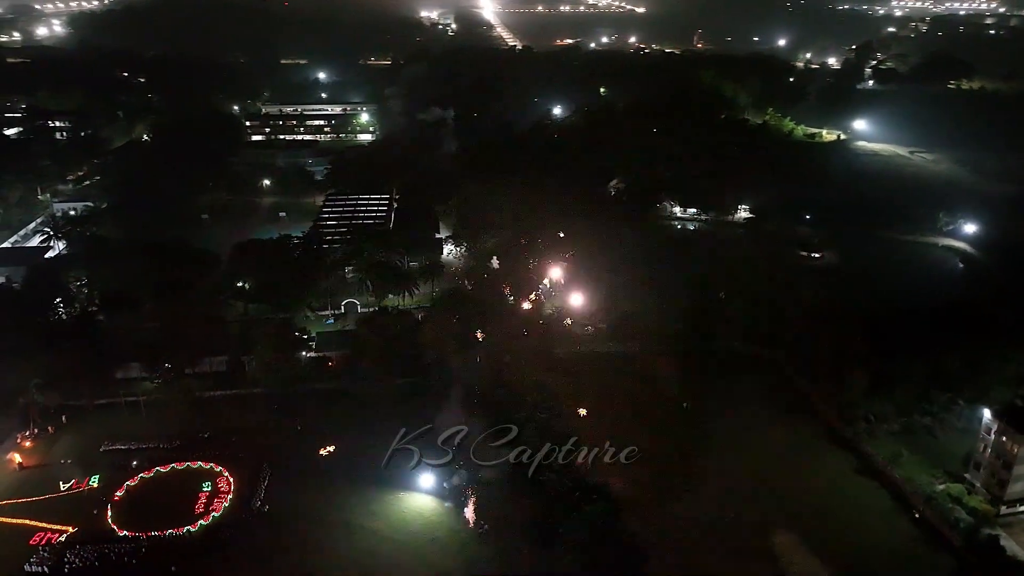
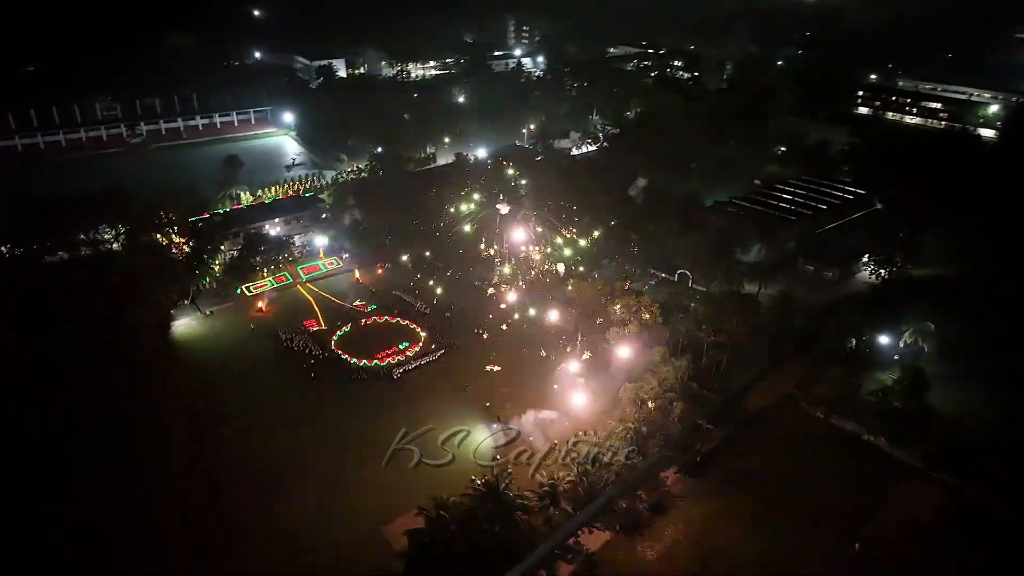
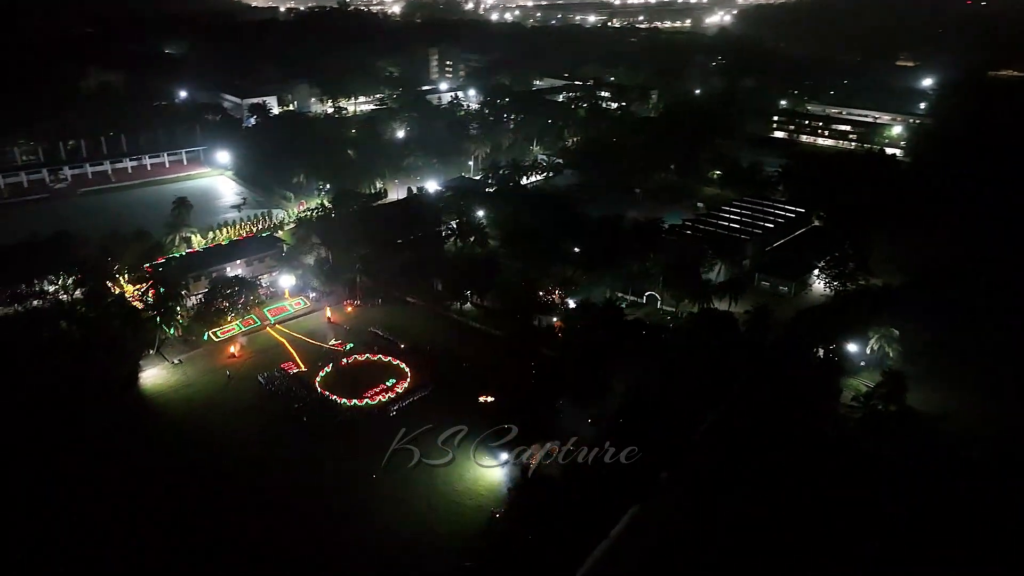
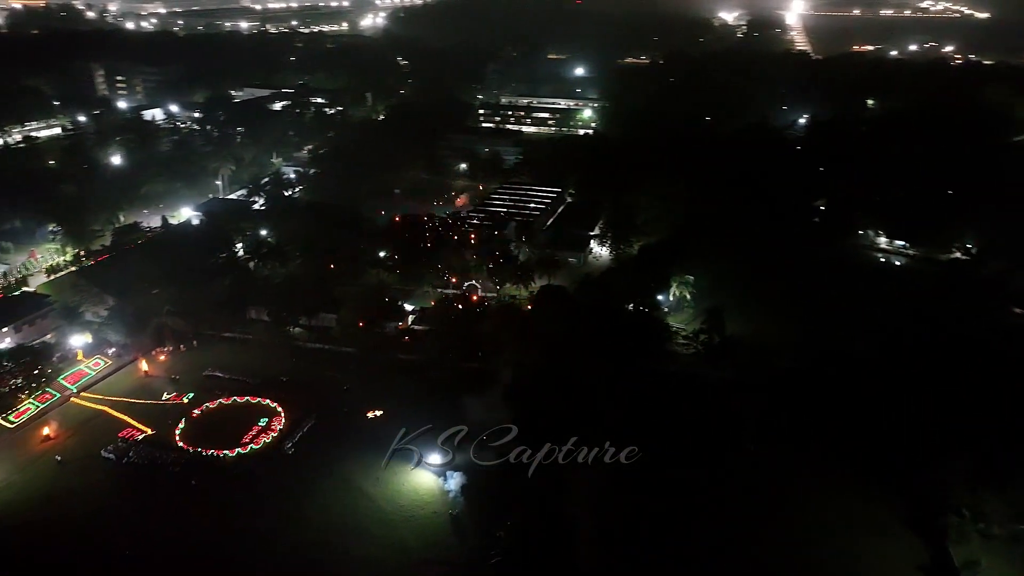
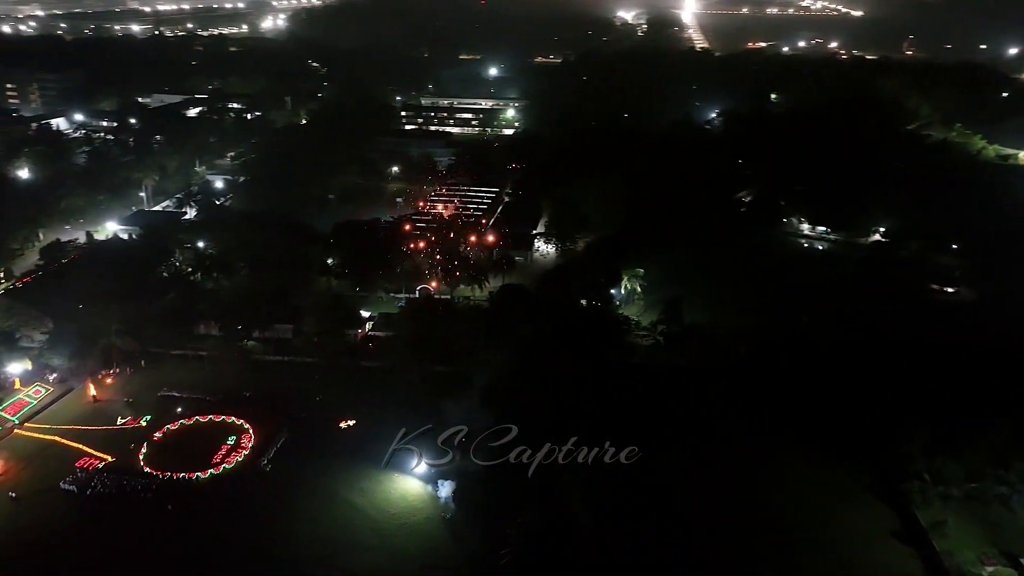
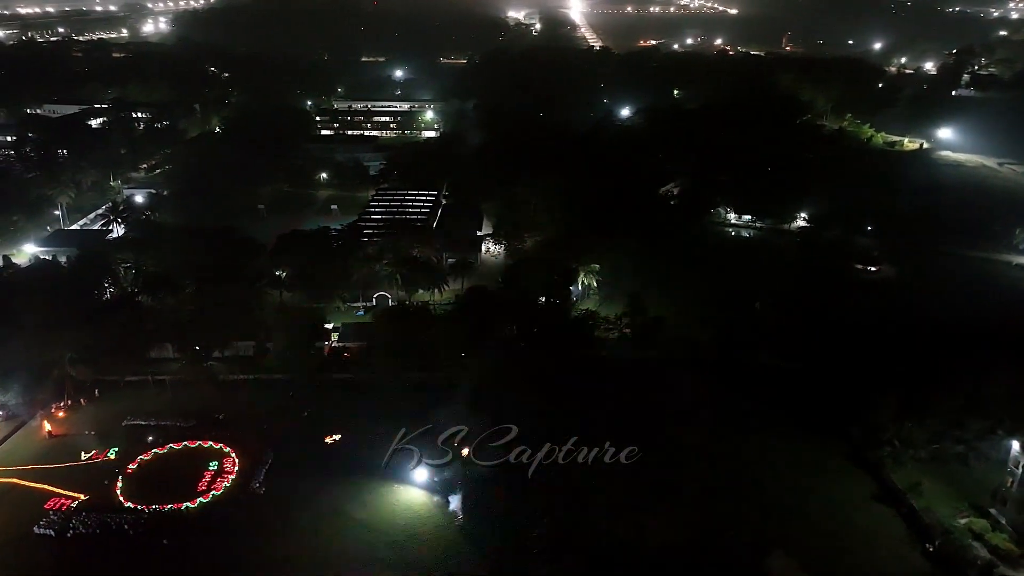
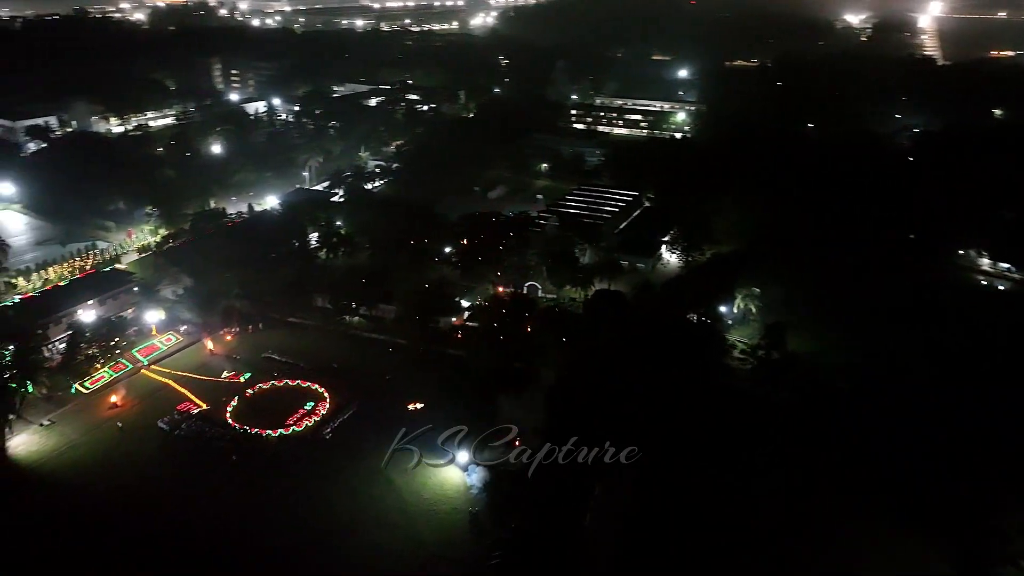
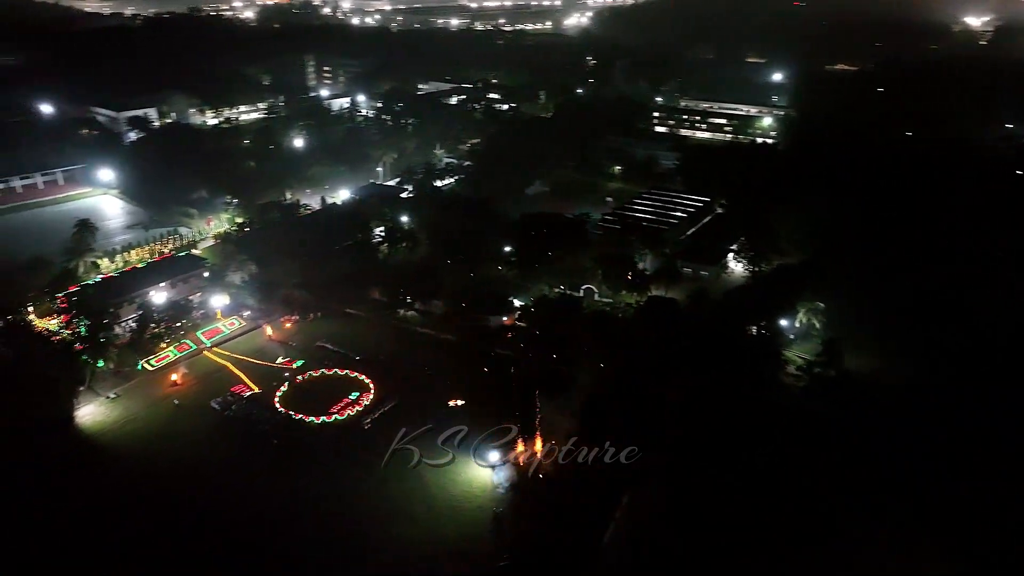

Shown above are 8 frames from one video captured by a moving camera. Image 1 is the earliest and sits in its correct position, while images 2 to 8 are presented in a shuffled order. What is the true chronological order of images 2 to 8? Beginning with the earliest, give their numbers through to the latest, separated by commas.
6, 5, 4, 7, 8, 3, 2
